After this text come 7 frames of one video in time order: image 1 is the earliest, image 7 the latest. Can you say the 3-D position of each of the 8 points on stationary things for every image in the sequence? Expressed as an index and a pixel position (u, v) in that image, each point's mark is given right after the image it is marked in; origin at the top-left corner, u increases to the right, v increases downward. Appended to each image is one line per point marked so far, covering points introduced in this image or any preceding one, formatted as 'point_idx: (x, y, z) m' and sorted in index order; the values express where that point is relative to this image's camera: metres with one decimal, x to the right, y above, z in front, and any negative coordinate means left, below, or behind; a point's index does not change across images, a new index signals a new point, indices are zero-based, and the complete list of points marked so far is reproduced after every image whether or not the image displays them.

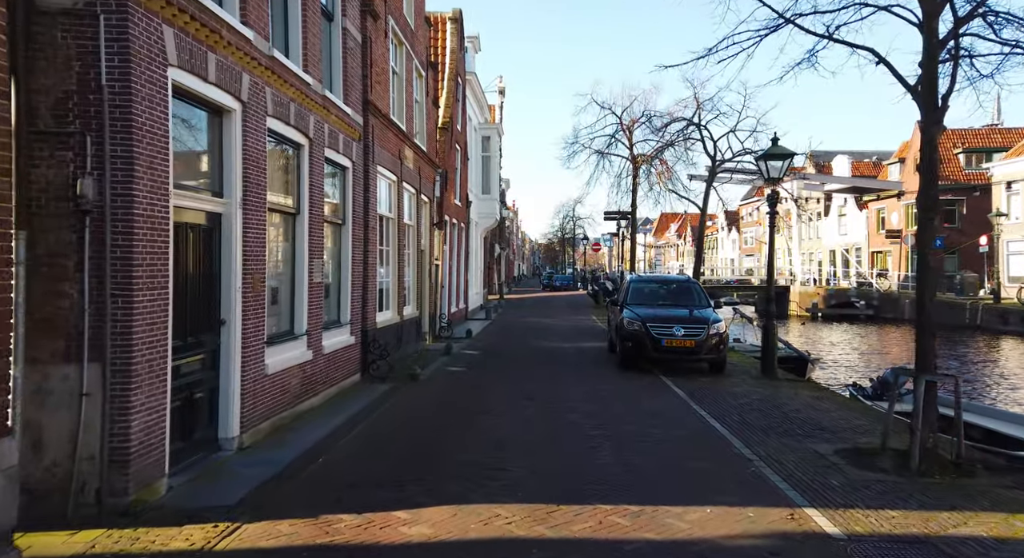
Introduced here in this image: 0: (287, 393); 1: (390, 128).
0: (-2.5, -1.3, +7.6) m
1: (-2.2, +2.7, +12.1) m
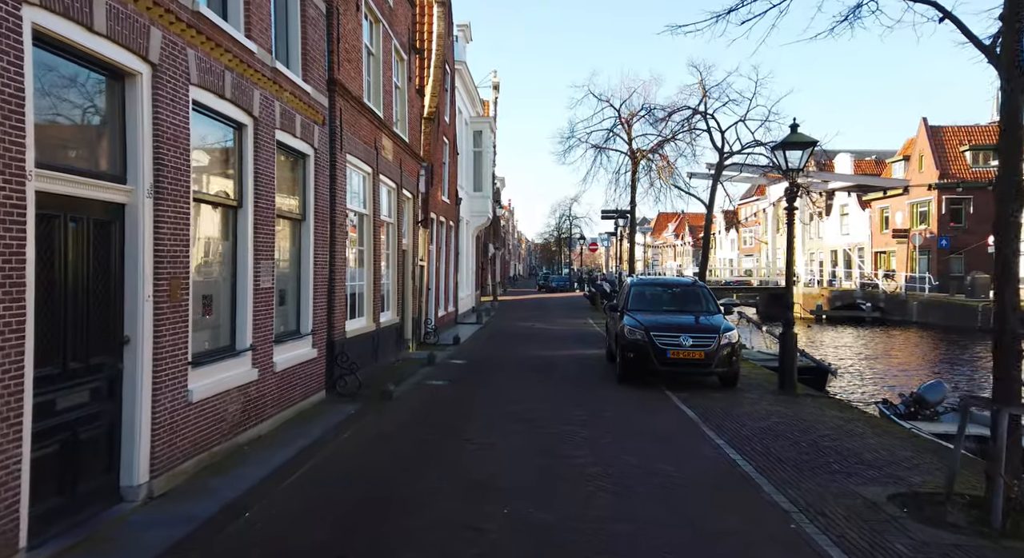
0: (-2.7, -1.3, +6.3) m
1: (-2.4, +2.7, +10.9) m
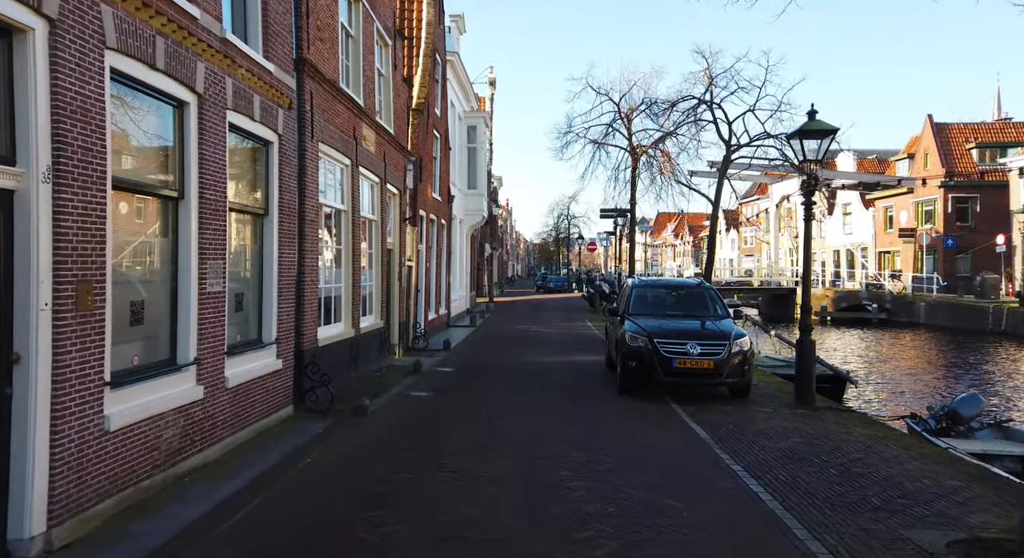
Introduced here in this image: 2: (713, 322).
0: (-2.8, -1.4, +5.3) m
1: (-2.5, +2.6, +9.9) m
2: (+3.2, -0.7, +10.7) m
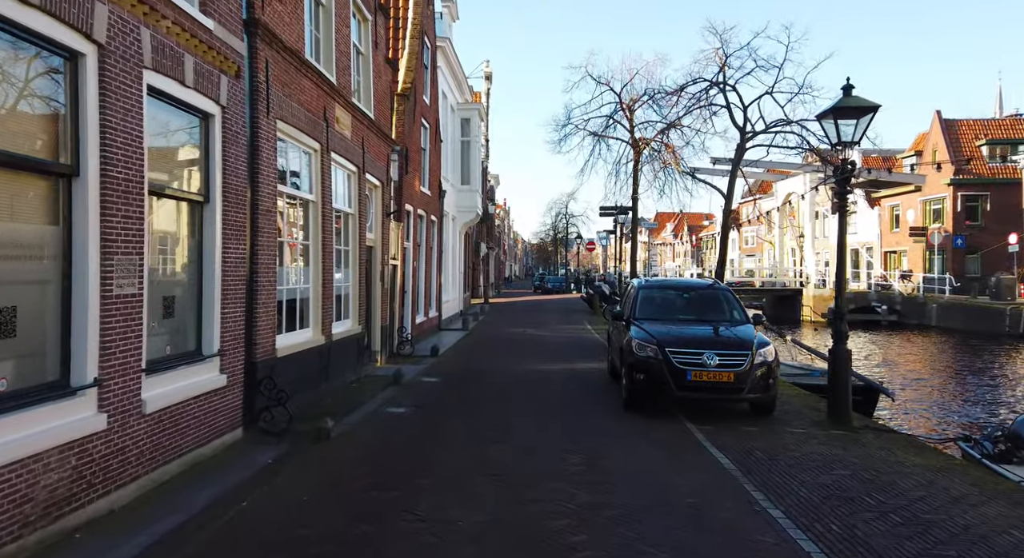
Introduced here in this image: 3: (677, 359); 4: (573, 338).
0: (-2.9, -1.4, +4.1) m
1: (-2.6, +2.6, +8.7) m
2: (+3.0, -0.7, +9.4) m
3: (+2.1, -1.0, +8.5) m
4: (+1.7, -1.6, +18.8) m
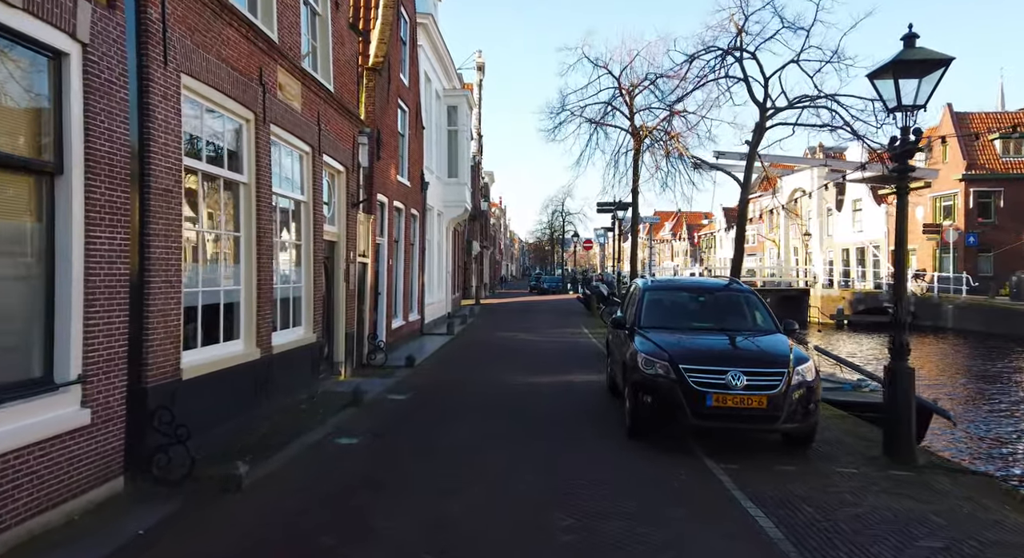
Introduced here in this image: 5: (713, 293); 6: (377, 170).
0: (-3.2, -1.4, +2.3) m
1: (-2.9, +2.6, +6.9) m
2: (+2.8, -0.7, +7.7) m
3: (+1.8, -1.0, +6.8) m
4: (+1.4, -1.6, +17.1) m
5: (+2.7, -0.2, +8.9) m
6: (-2.6, +2.1, +13.2) m
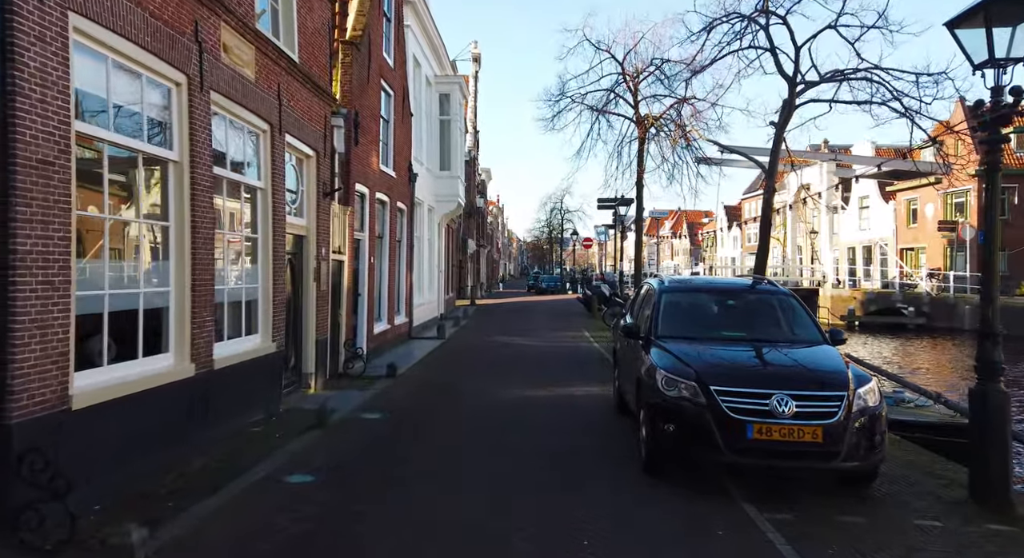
0: (-3.2, -1.4, +1.0) m
1: (-3.0, +2.6, +5.5) m
2: (+2.7, -0.7, +6.3) m
3: (+1.7, -1.0, +5.4) m
4: (+1.3, -1.6, +15.7) m
5: (+2.6, -0.2, +7.6) m
6: (-2.7, +2.1, +11.8) m
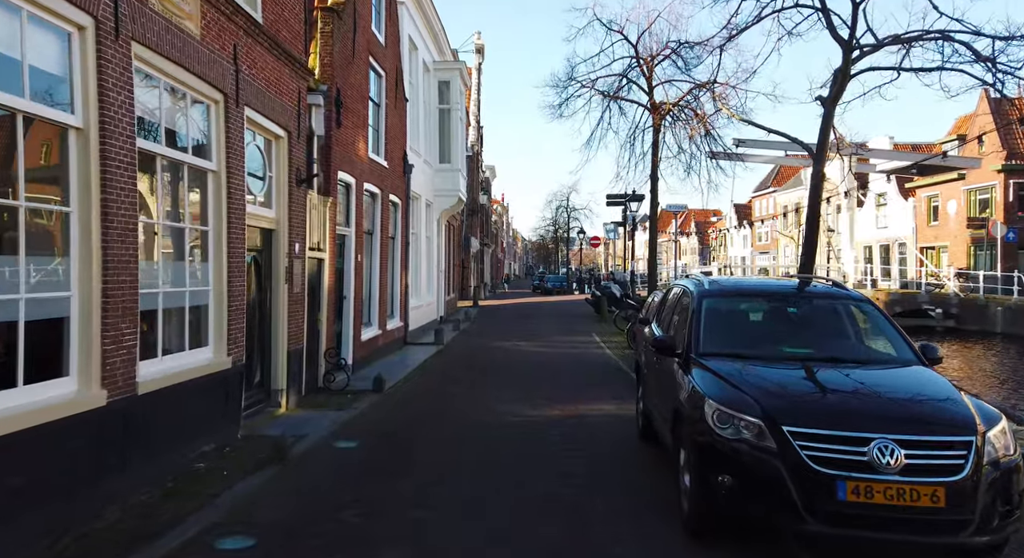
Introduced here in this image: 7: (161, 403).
0: (-3.3, -1.4, -0.4) m
1: (-3.0, +2.6, +4.1) m
2: (+2.7, -0.7, +4.9) m
3: (+1.7, -1.0, +4.0) m
4: (+1.4, -1.6, +14.3) m
5: (+2.6, -0.2, +6.1) m
6: (-2.7, +2.1, +10.4) m
7: (-2.9, -1.0, +5.8) m
